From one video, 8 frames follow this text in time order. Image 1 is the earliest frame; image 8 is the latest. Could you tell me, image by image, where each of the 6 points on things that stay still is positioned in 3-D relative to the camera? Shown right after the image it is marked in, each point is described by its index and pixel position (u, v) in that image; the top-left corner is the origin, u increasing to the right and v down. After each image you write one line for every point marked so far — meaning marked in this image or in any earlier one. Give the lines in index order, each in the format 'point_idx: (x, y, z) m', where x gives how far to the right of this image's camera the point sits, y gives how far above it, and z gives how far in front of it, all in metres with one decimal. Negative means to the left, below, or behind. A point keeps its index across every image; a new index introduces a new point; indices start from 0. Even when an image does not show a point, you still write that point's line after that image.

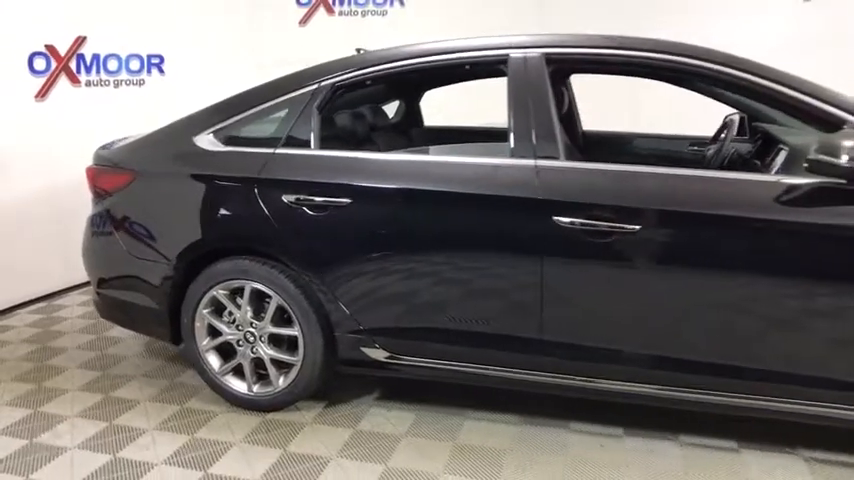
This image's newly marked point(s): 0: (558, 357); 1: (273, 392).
0: (+0.5, -0.4, +2.1) m
1: (-0.6, -0.6, +2.4) m
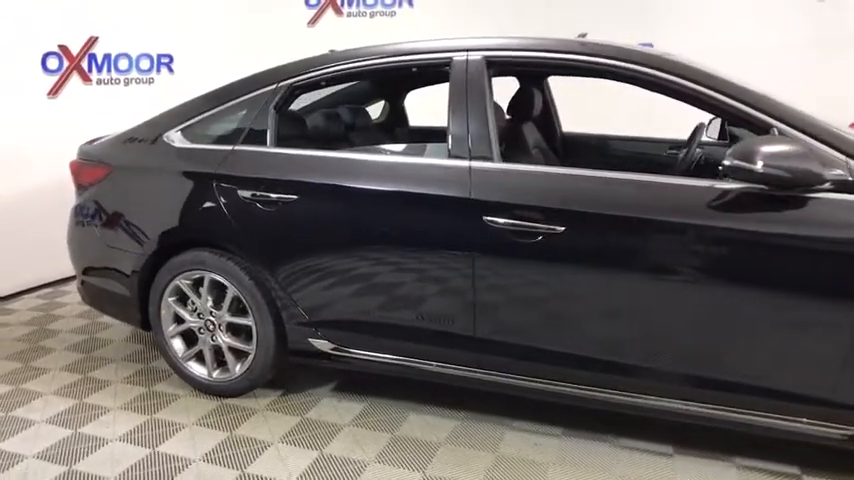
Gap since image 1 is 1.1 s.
0: (+0.3, -0.4, +2.2) m
1: (-0.8, -0.5, +2.5) m
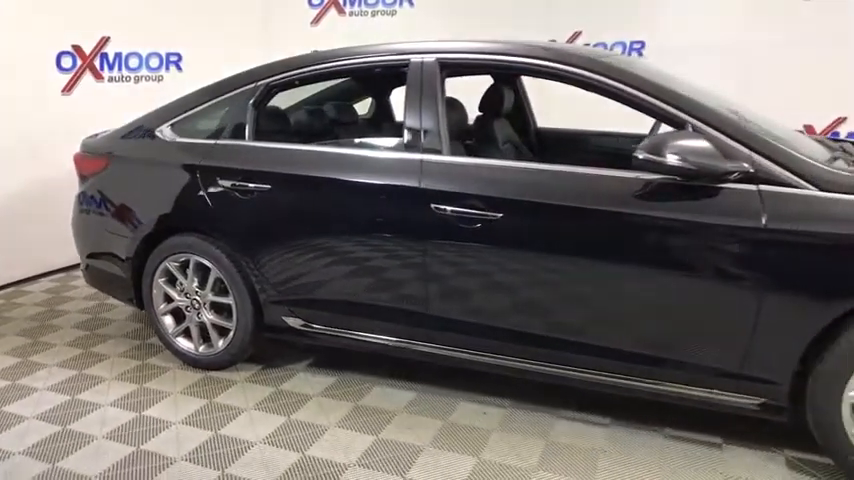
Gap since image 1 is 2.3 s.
0: (+0.1, -0.3, +2.4) m
1: (-0.9, -0.5, +2.7) m
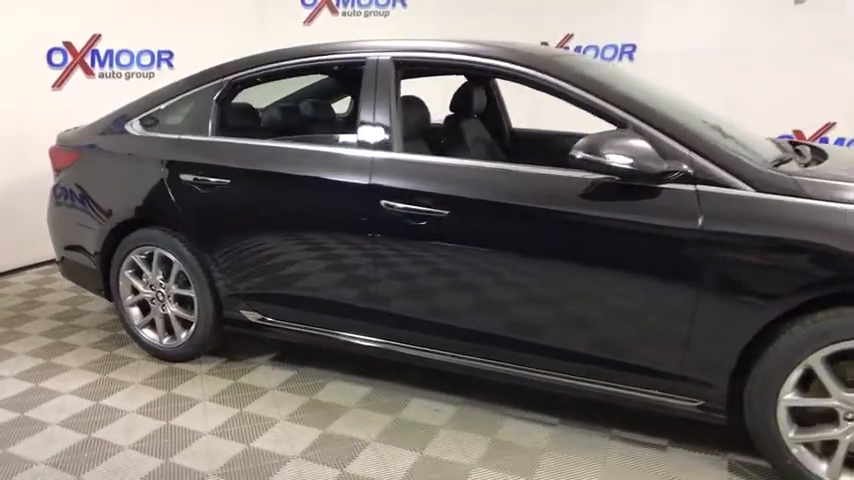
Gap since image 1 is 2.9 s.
0: (-0.1, -0.3, +2.4) m
1: (-1.1, -0.5, +2.8) m
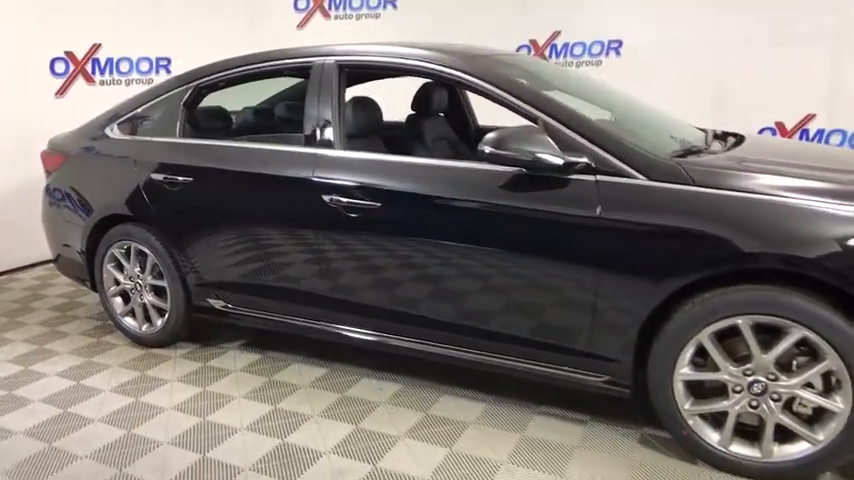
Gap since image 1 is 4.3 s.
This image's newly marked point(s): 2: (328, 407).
0: (-0.3, -0.3, +2.6) m
1: (-1.3, -0.4, +3.0) m
2: (-0.4, -0.6, +2.4) m
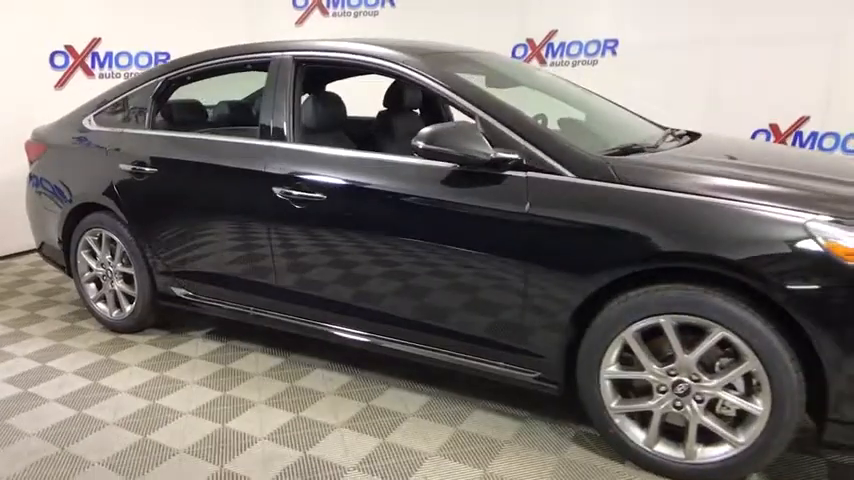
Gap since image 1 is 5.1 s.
0: (-0.5, -0.3, +2.6) m
1: (-1.5, -0.4, +3.1) m
2: (-0.6, -0.6, +2.5) m
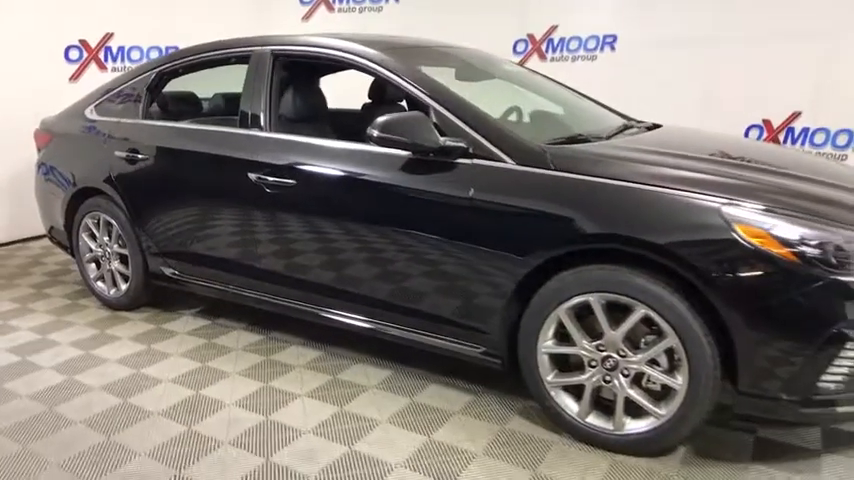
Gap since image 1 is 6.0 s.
0: (-0.6, -0.2, +2.8) m
1: (-1.6, -0.3, +3.3) m
2: (-0.7, -0.5, +2.7) m
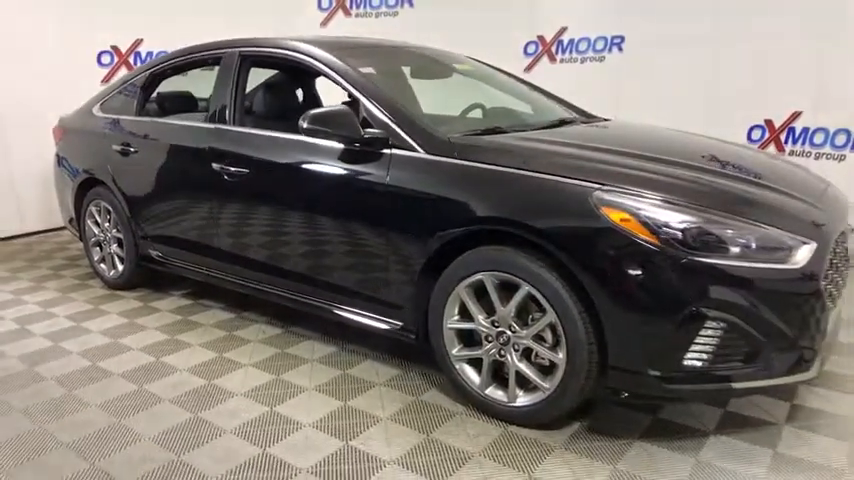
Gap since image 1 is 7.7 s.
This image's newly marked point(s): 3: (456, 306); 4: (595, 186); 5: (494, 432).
0: (-0.9, -0.1, +3.1) m
1: (-1.8, -0.2, +3.7) m
2: (-1.0, -0.5, +2.9) m
3: (+0.1, -0.2, +2.2) m
4: (+0.5, +0.2, +2.0) m
5: (+0.2, -0.6, +2.1) m
